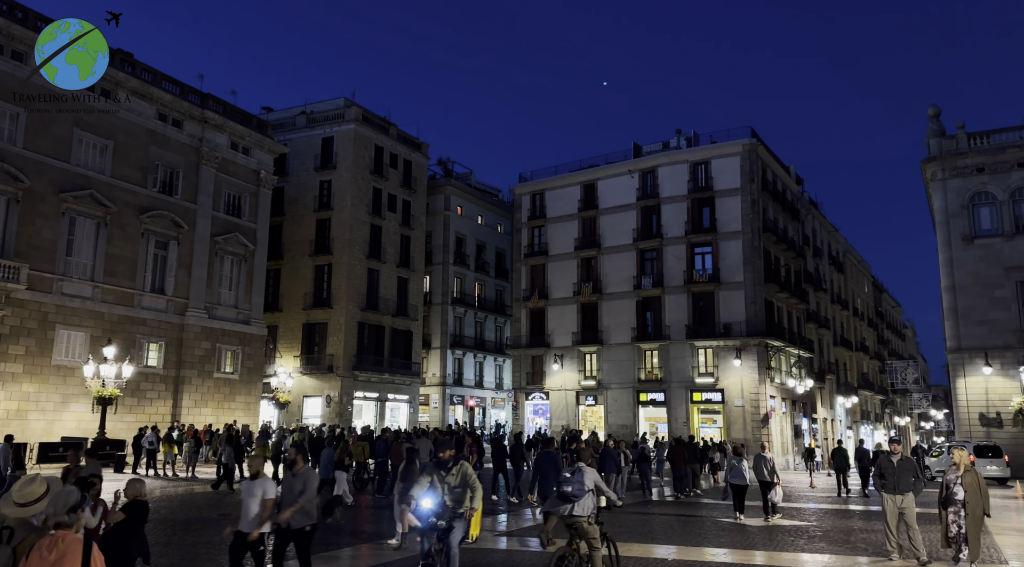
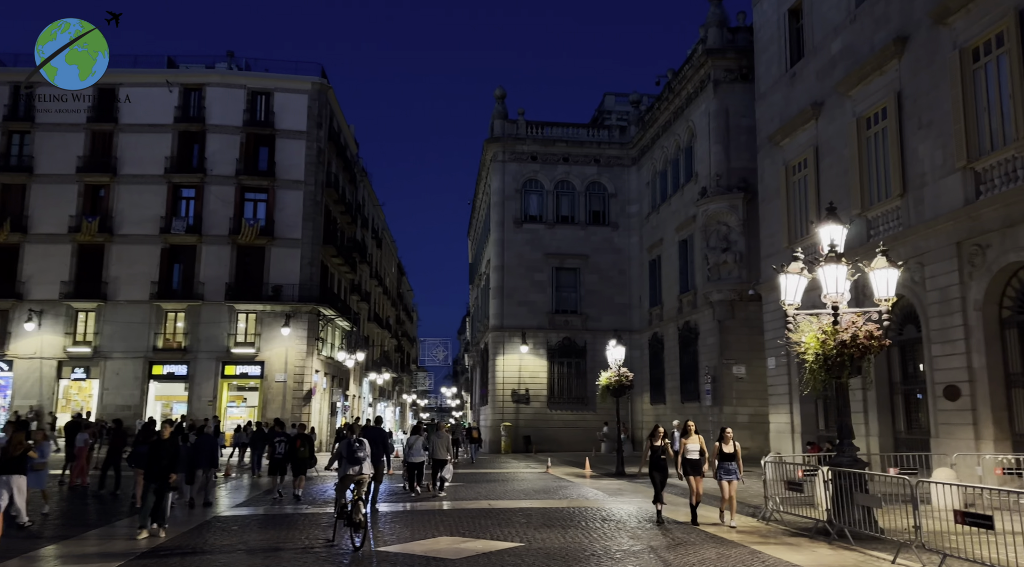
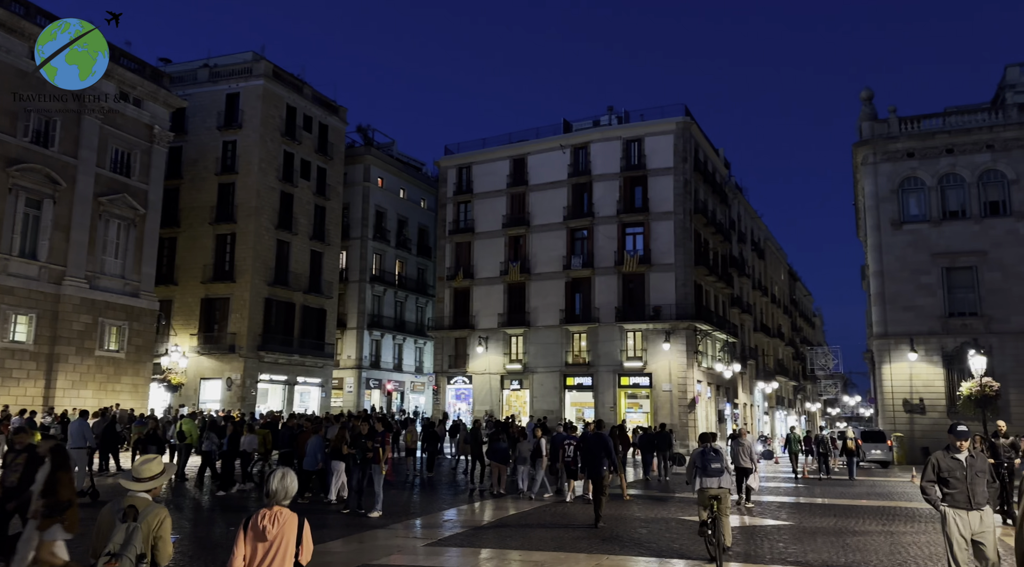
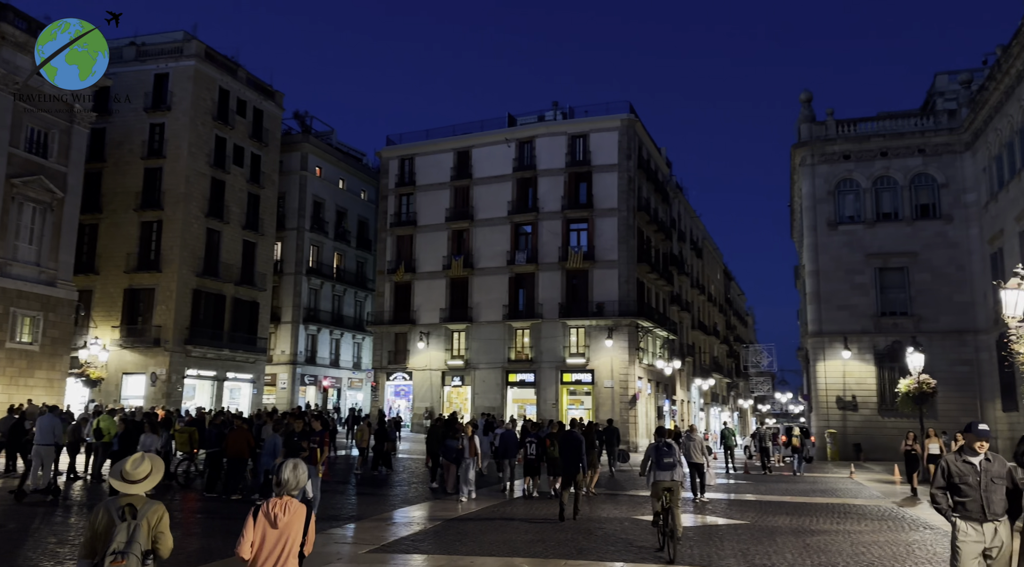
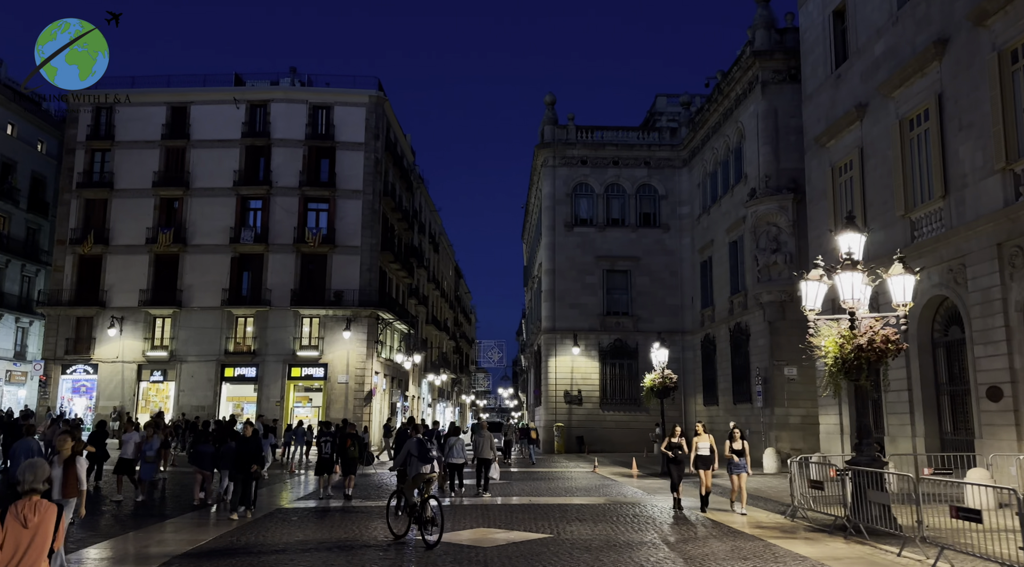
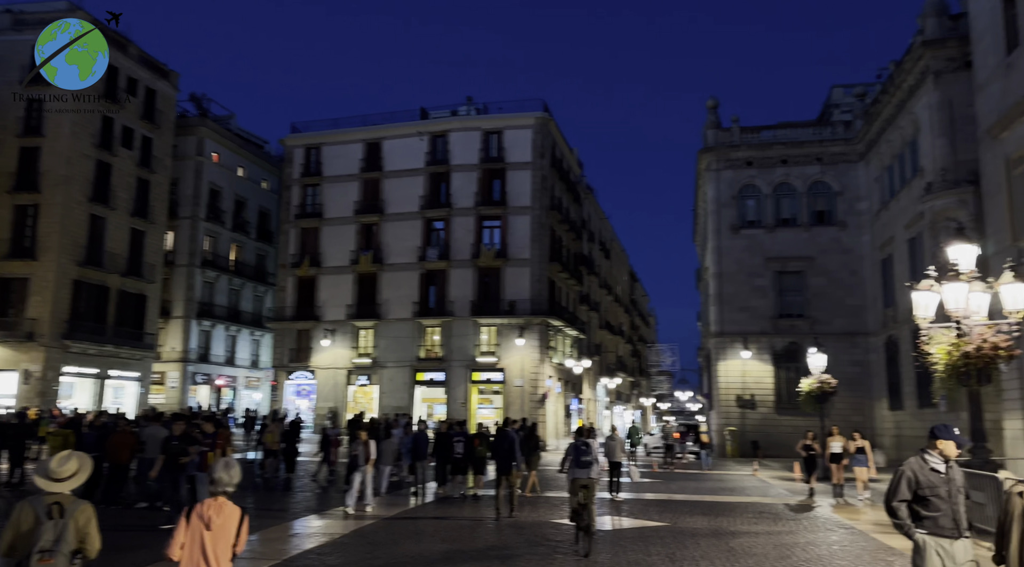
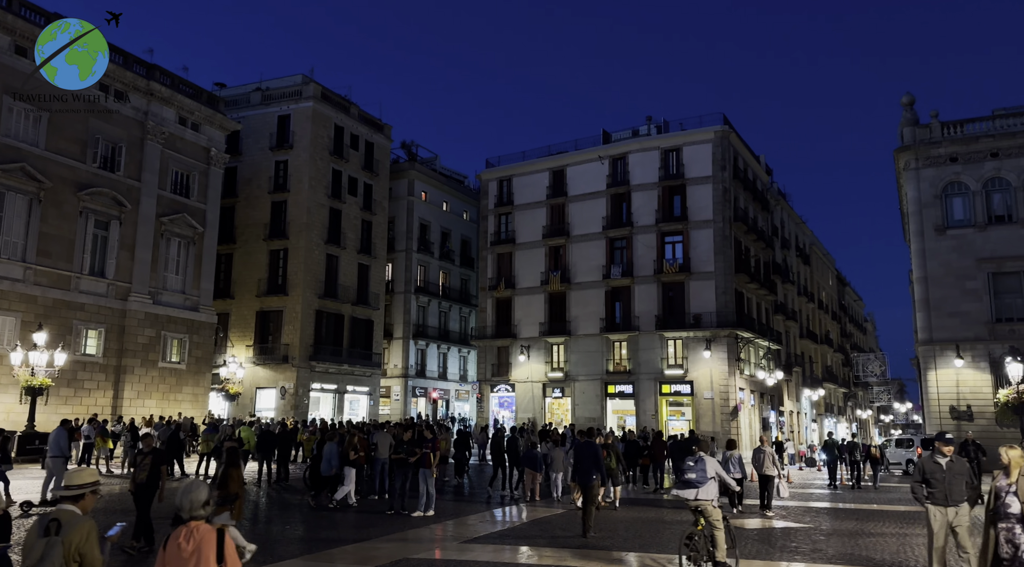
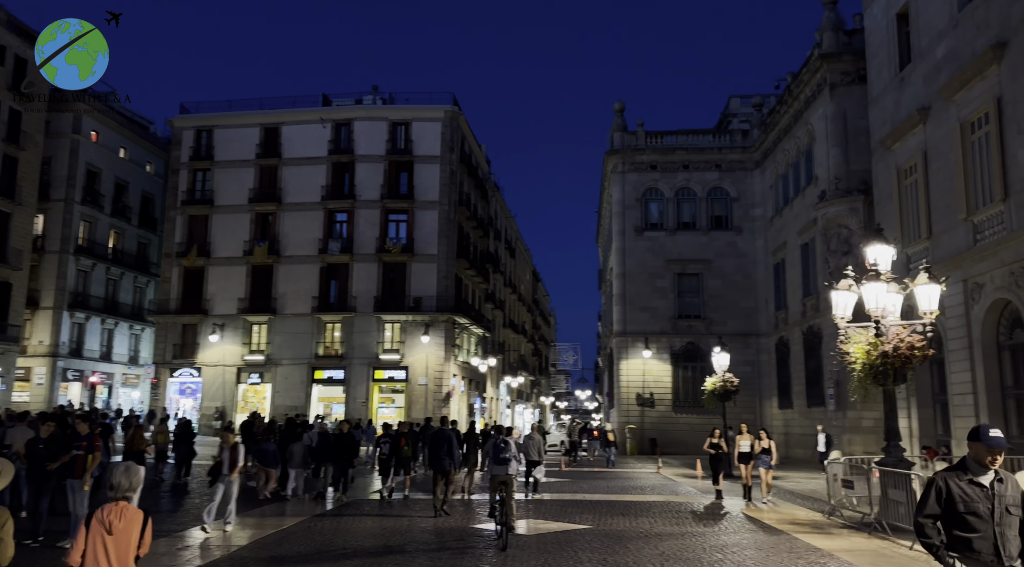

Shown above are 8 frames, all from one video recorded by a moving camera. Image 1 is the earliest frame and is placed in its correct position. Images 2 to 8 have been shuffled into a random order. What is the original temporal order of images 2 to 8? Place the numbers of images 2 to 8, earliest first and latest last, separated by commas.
7, 3, 4, 6, 8, 5, 2
